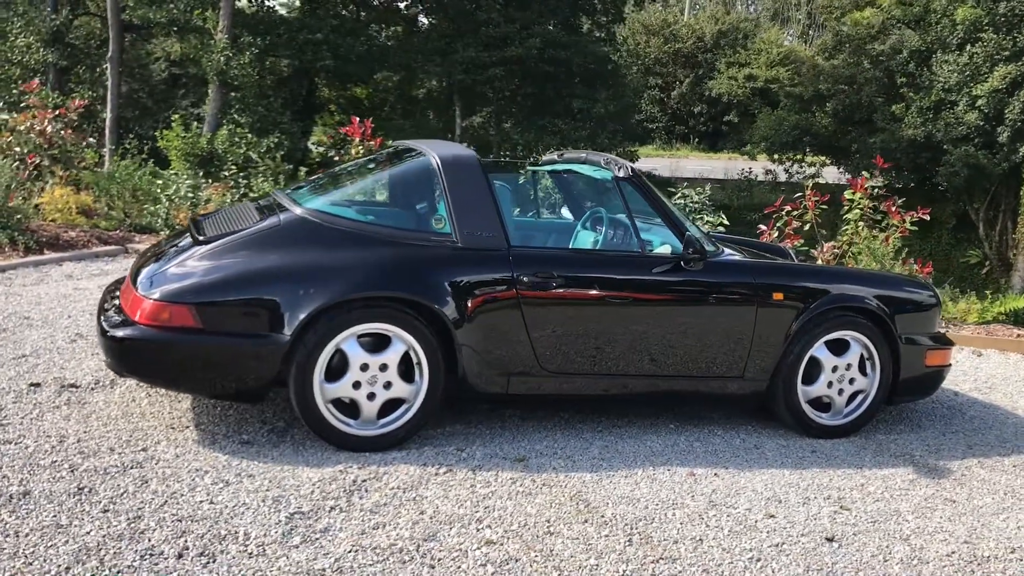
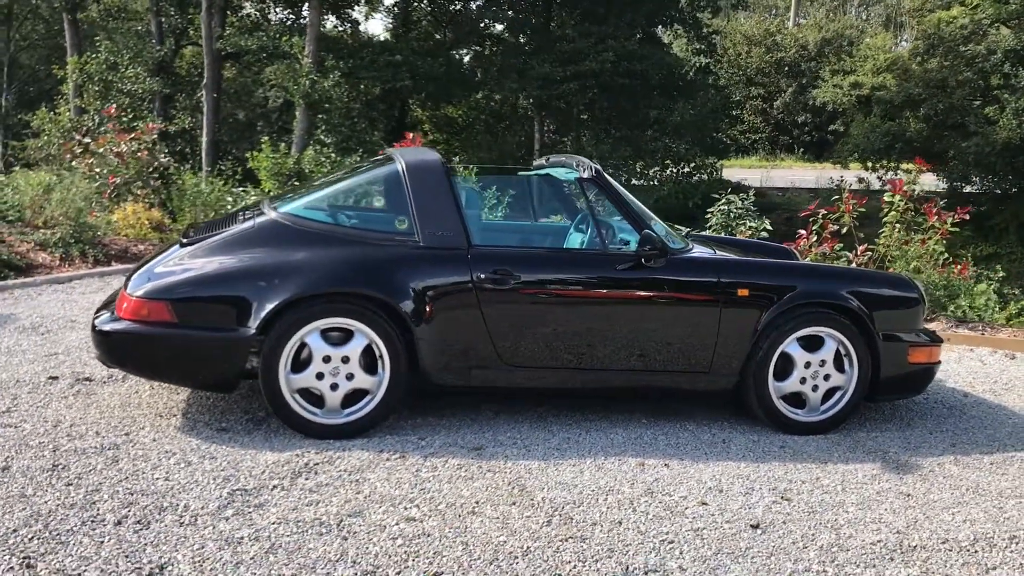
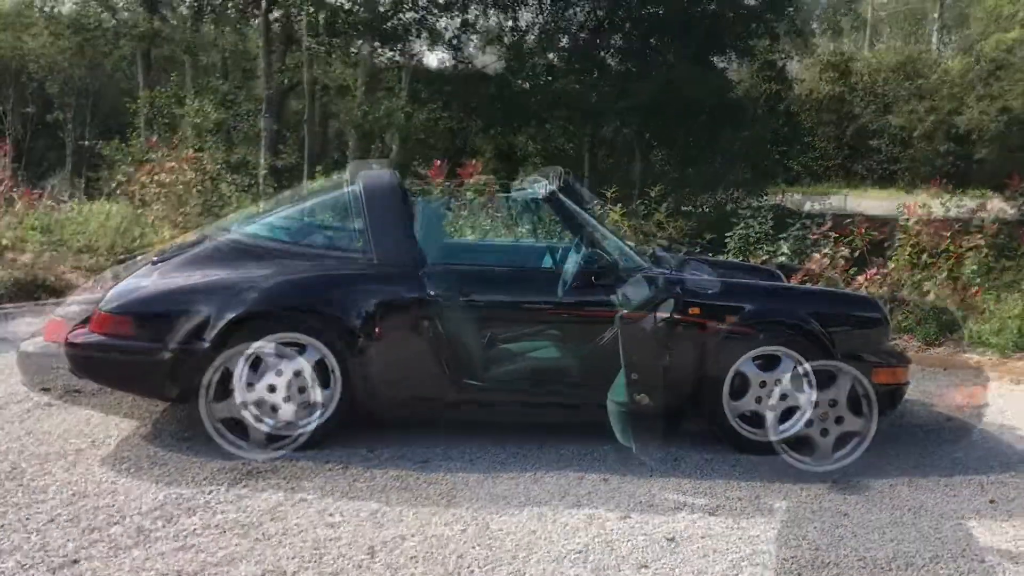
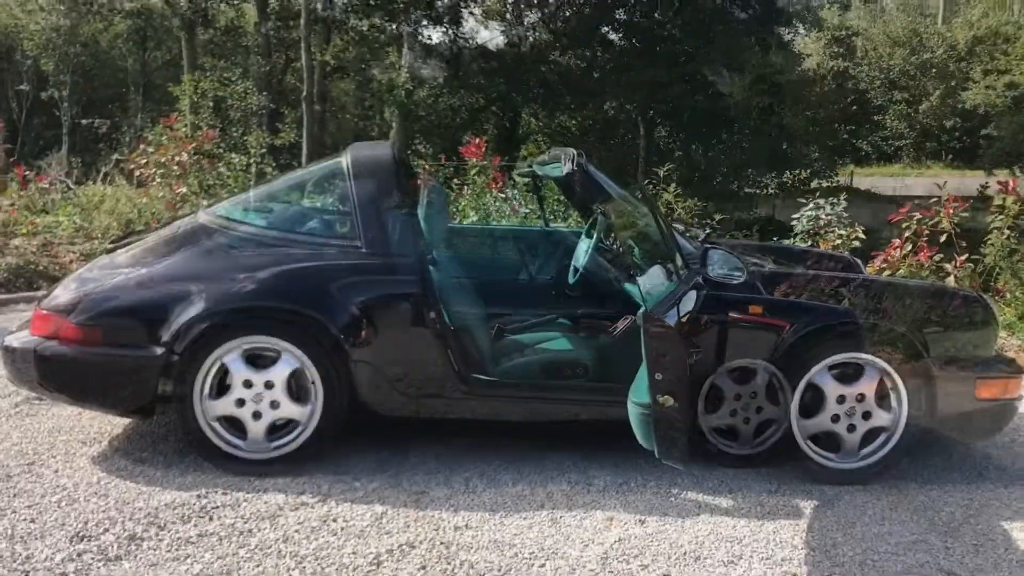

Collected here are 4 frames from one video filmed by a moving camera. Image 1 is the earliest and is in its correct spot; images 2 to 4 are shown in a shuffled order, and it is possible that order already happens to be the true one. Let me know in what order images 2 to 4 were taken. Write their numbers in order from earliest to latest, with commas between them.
2, 3, 4
